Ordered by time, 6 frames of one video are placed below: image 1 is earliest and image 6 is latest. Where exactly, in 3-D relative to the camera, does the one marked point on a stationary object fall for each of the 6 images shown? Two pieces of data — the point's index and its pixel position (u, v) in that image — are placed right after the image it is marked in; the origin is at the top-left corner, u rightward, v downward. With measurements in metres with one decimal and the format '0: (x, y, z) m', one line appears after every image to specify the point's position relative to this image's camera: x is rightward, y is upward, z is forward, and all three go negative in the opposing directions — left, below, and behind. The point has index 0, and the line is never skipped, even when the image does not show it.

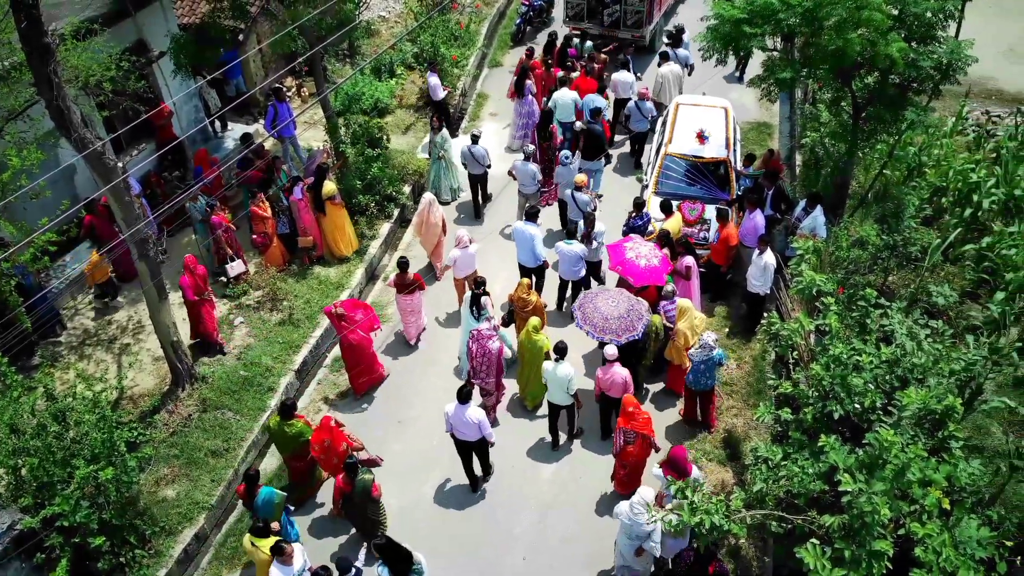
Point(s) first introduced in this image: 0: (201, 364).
0: (-3.7, -0.9, +10.4) m
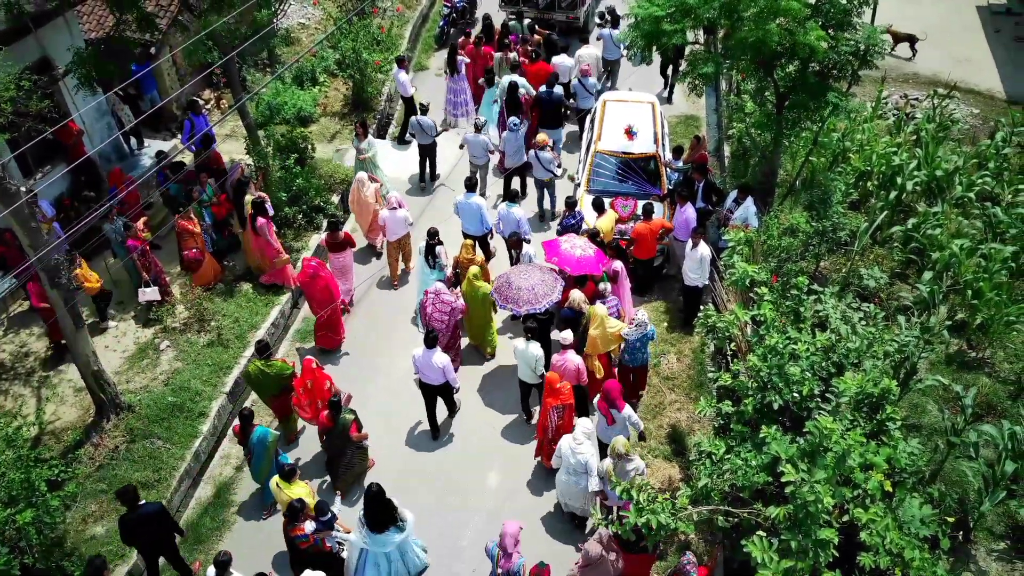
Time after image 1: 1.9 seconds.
0: (-4.3, -1.2, +10.0) m
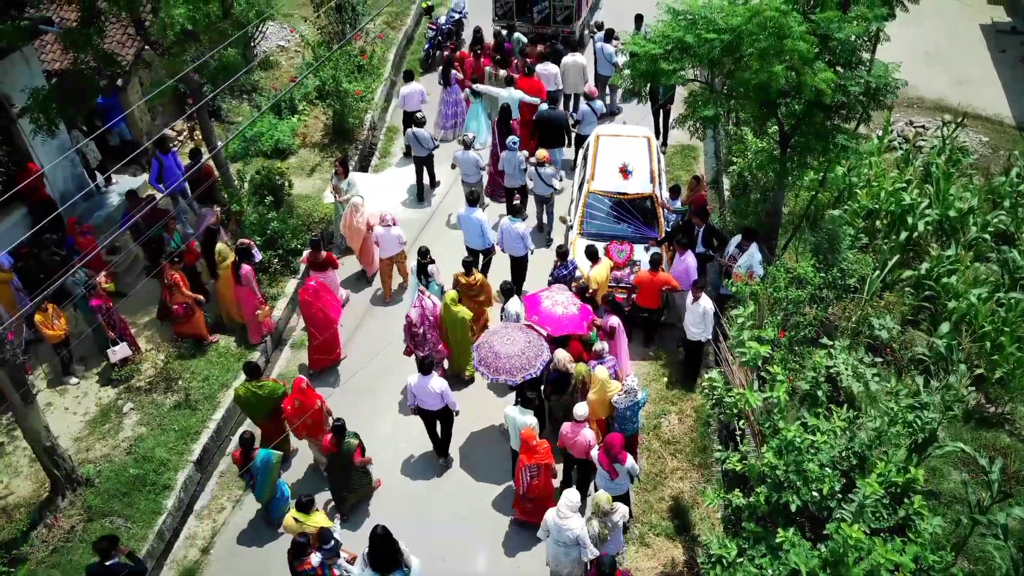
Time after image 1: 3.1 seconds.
0: (-4.4, -1.8, +9.2) m
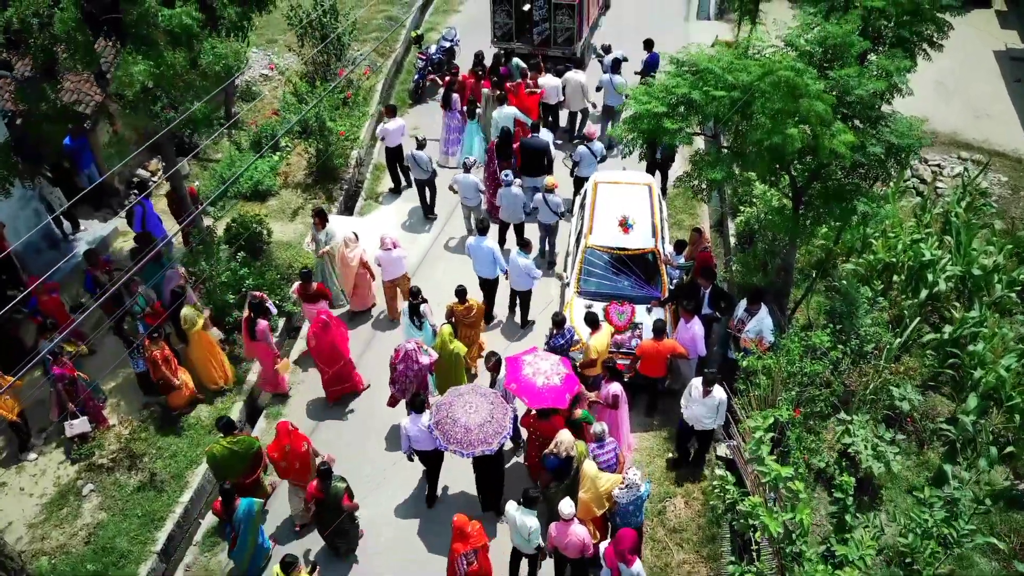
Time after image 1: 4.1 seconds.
0: (-4.5, -2.6, +8.5) m
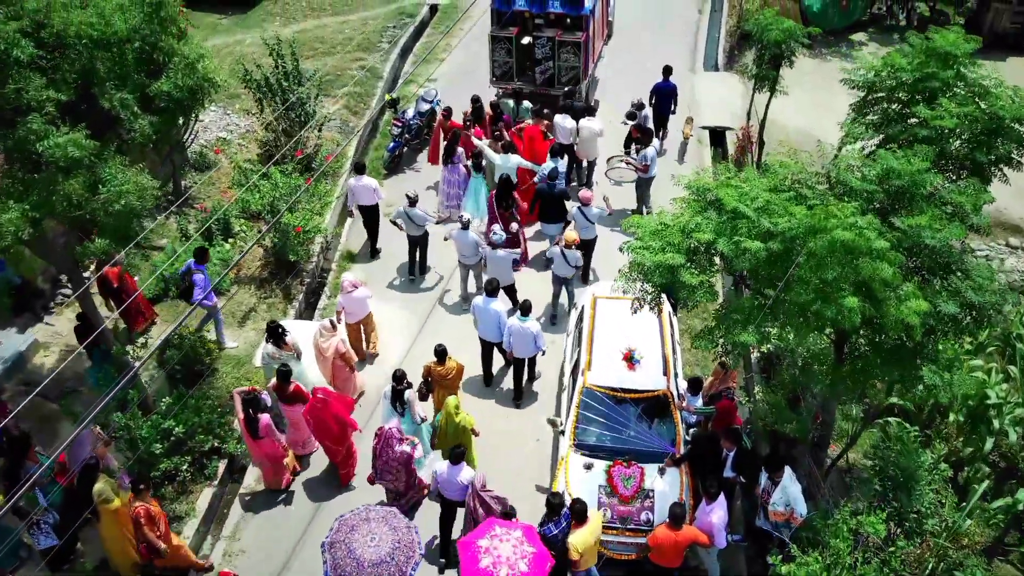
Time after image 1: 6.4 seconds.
0: (-4.7, -4.0, +6.7) m
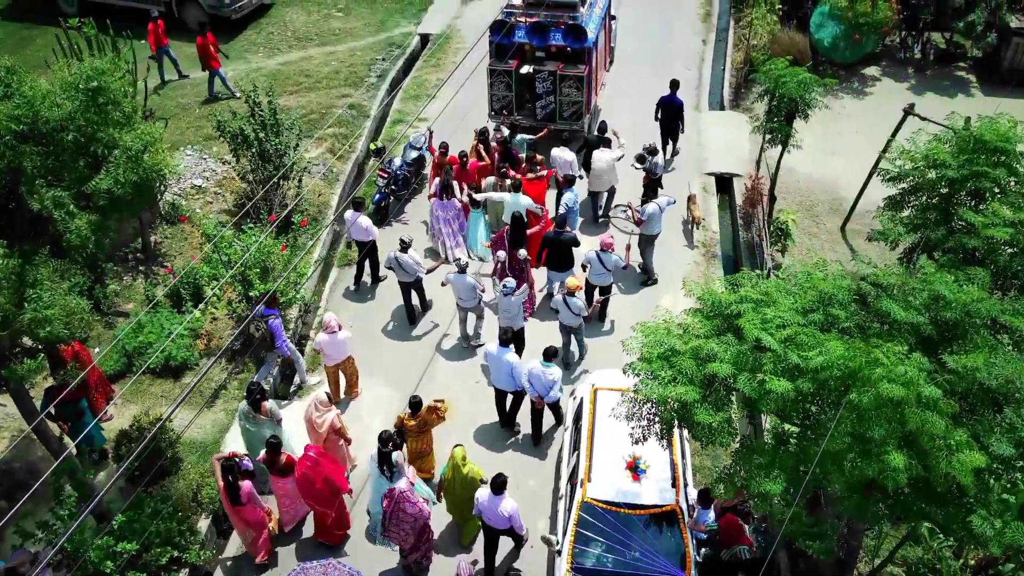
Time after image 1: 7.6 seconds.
0: (-4.8, -4.9, +5.8) m
